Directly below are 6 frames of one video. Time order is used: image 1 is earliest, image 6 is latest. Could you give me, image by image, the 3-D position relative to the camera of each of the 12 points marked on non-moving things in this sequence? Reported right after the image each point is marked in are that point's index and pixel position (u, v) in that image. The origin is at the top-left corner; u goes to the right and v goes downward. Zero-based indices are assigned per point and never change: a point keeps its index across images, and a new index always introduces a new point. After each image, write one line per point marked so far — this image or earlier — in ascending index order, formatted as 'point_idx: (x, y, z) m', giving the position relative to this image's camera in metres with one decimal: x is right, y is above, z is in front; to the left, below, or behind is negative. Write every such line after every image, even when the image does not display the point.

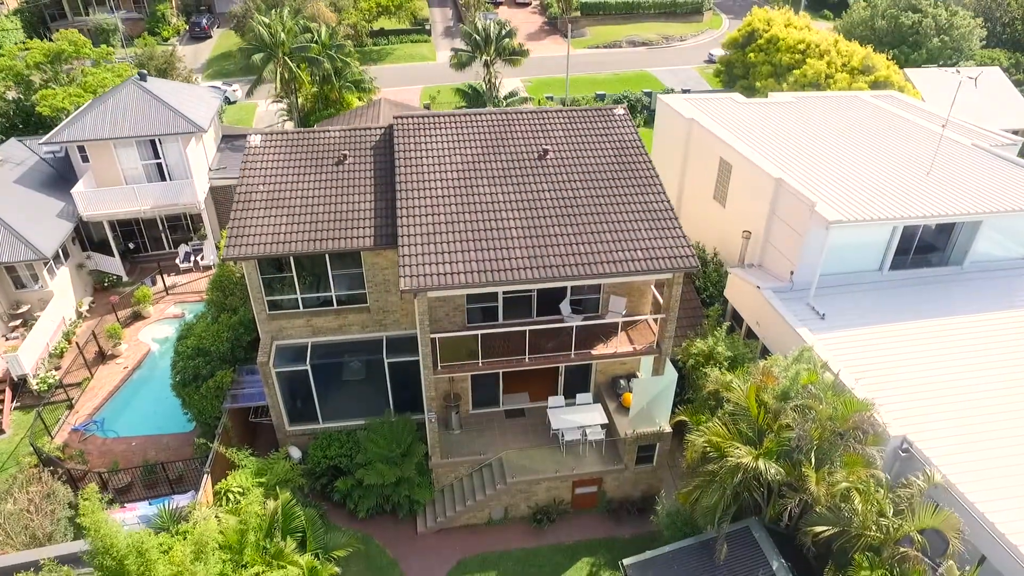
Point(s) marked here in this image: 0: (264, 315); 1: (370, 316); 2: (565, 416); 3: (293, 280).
0: (-7.4, -0.8, +18.7) m
1: (-4.3, -0.8, +19.3) m
2: (+1.6, -3.8, +18.8) m
3: (-6.4, +0.2, +18.3) m
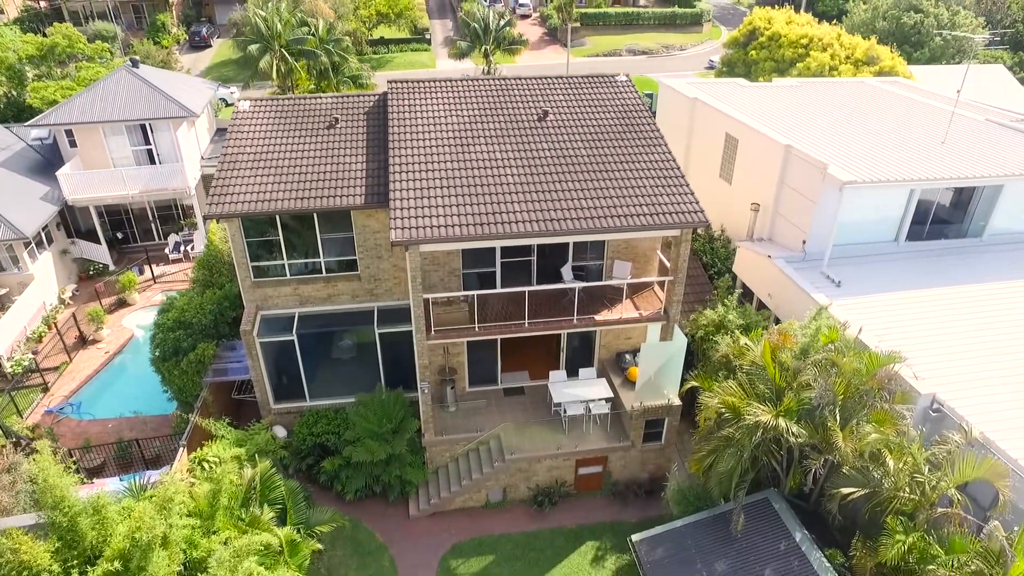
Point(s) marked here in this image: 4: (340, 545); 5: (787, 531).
0: (-7.4, +0.2, +17.7) m
1: (-4.4, +0.1, +18.3) m
2: (+1.5, -2.9, +17.7) m
3: (-6.4, +1.2, +17.4) m
4: (-4.6, -6.8, +16.7) m
5: (+5.9, -5.3, +13.5) m
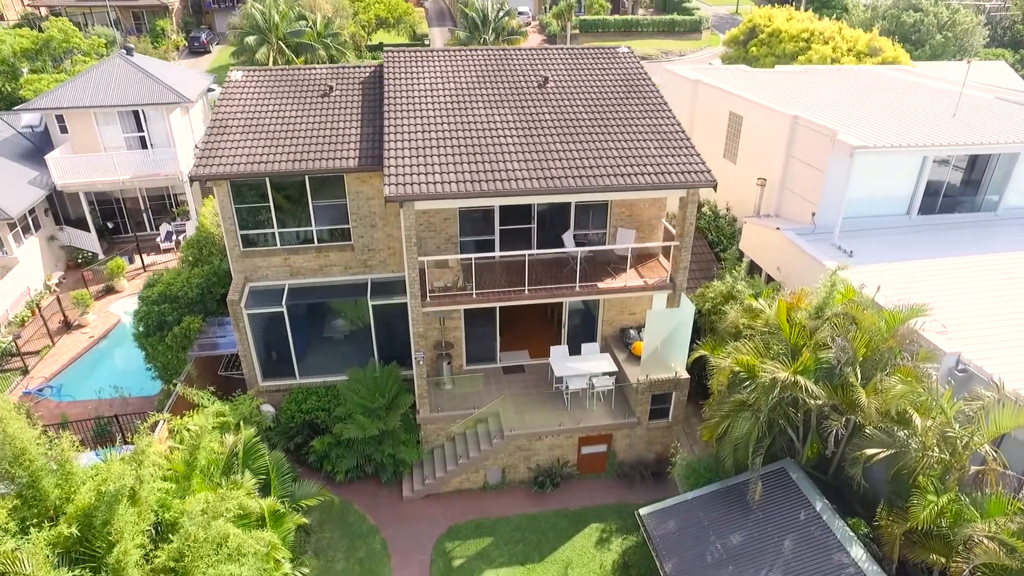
0: (-7.4, +1.0, +17.0) m
1: (-4.4, +0.9, +17.5) m
2: (+1.5, -2.0, +16.8) m
3: (-6.5, +2.0, +16.7) m
4: (-4.6, -6.0, +15.7) m
5: (+5.9, -4.3, +12.6) m
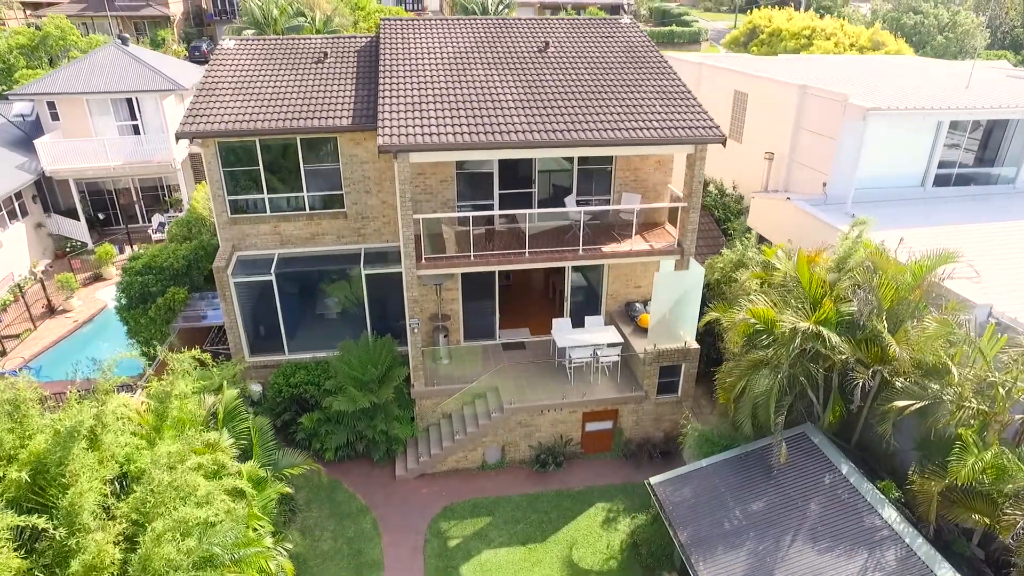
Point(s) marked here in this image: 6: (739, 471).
0: (-7.4, +1.8, +16.3) m
1: (-4.4, +1.7, +16.8) m
2: (+1.5, -1.2, +16.0) m
3: (-6.5, +2.9, +16.0) m
4: (-4.6, -5.1, +14.7) m
5: (+5.9, -3.3, +11.7) m
6: (+4.4, -3.5, +12.2) m
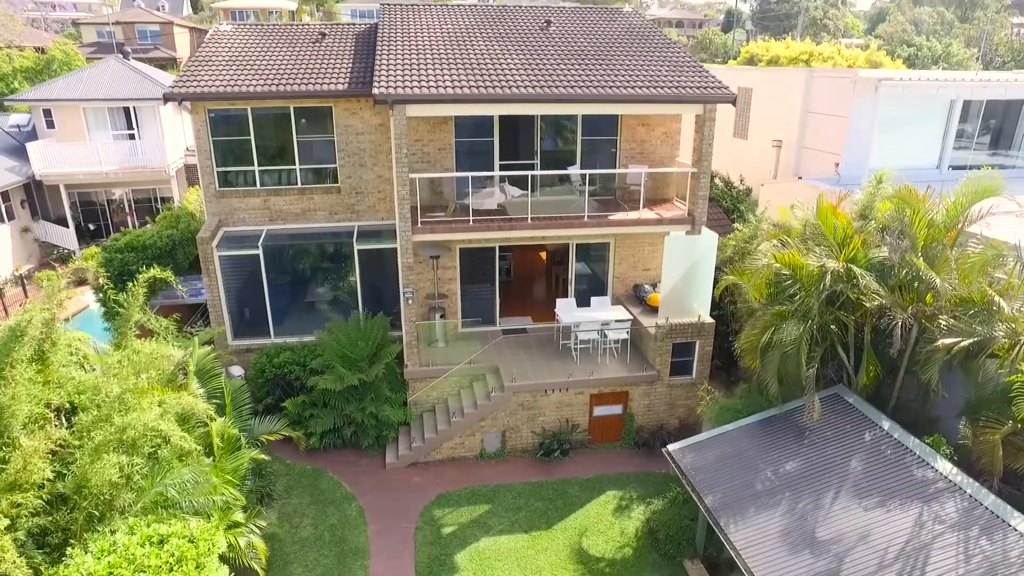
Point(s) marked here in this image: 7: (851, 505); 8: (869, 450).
0: (-7.4, +2.4, +15.5) m
1: (-4.4, +2.2, +16.0) m
2: (+1.5, -0.6, +14.9) m
3: (-6.4, +3.5, +15.4) m
4: (-4.6, -4.3, +13.3) m
5: (+5.9, -2.2, +10.5) m
6: (+4.4, -2.5, +10.9) m
7: (+4.9, -3.1, +9.0) m
8: (+5.6, -2.6, +9.9) m
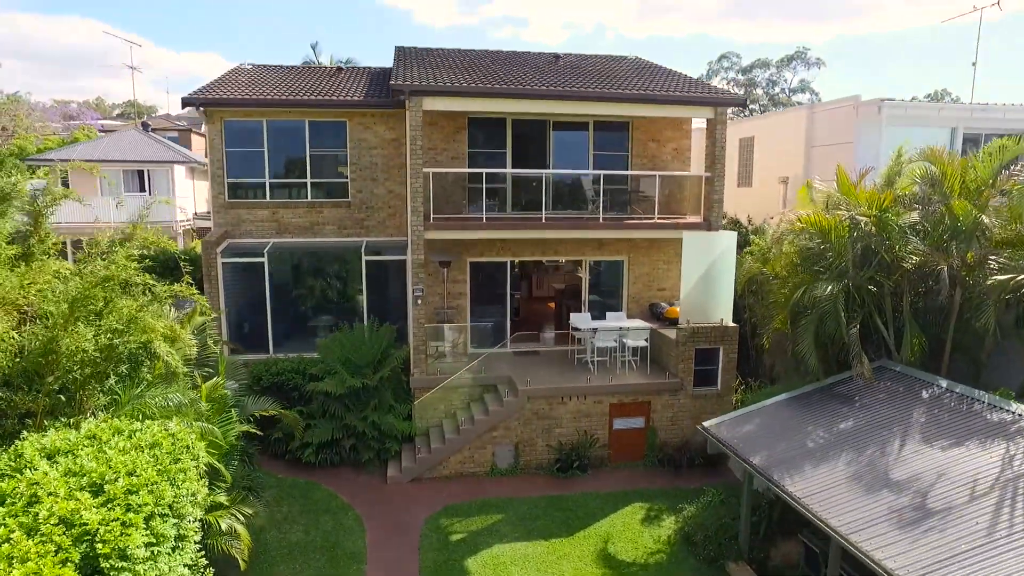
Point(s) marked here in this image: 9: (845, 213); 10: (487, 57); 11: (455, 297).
0: (-7.1, +2.1, +15.4) m
1: (-4.1, +1.8, +15.9) m
2: (+1.8, -0.7, +14.2) m
3: (-6.1, +3.2, +15.5) m
4: (-4.3, -4.1, +11.9) m
5: (+6.3, -1.5, +9.6) m
6: (+4.7, -1.9, +10.0) m
7: (+5.2, -2.0, +7.9) m
8: (+6.0, -1.7, +9.0) m
9: (+5.5, +1.2, +10.4) m
10: (-0.7, +6.7, +18.4) m
11: (-1.4, -0.2, +15.4) m
